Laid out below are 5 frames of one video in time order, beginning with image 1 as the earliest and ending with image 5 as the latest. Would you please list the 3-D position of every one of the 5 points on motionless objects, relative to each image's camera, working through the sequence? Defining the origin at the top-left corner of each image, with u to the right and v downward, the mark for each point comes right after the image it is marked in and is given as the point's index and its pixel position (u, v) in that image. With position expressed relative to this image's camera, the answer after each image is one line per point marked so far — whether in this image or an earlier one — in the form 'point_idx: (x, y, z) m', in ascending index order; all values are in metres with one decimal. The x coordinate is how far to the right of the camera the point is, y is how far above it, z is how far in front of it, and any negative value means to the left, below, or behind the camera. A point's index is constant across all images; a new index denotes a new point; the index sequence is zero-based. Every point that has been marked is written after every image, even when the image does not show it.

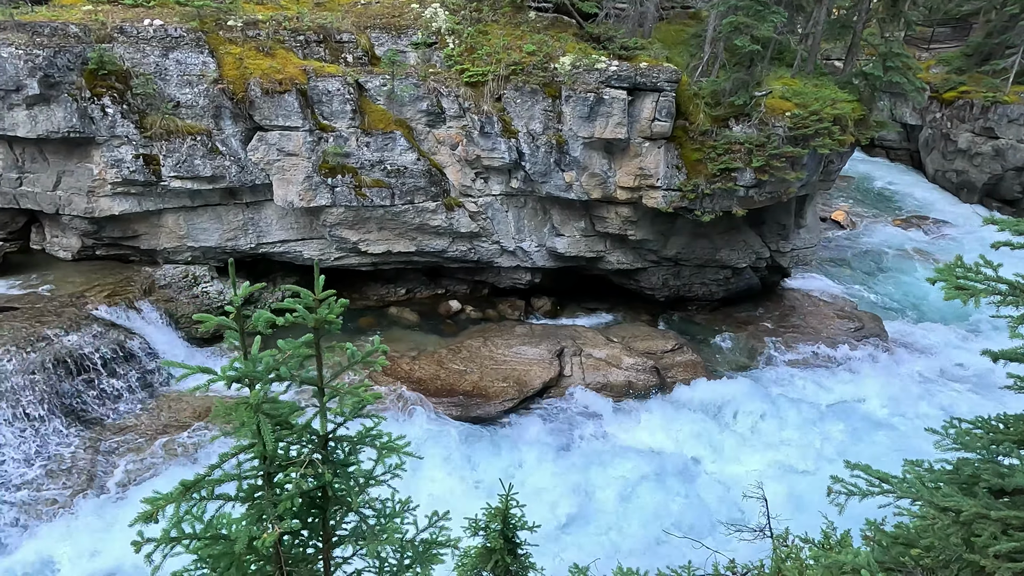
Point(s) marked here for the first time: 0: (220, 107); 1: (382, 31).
0: (-5.1, +3.2, +11.4) m
1: (-2.6, +5.1, +13.0) m
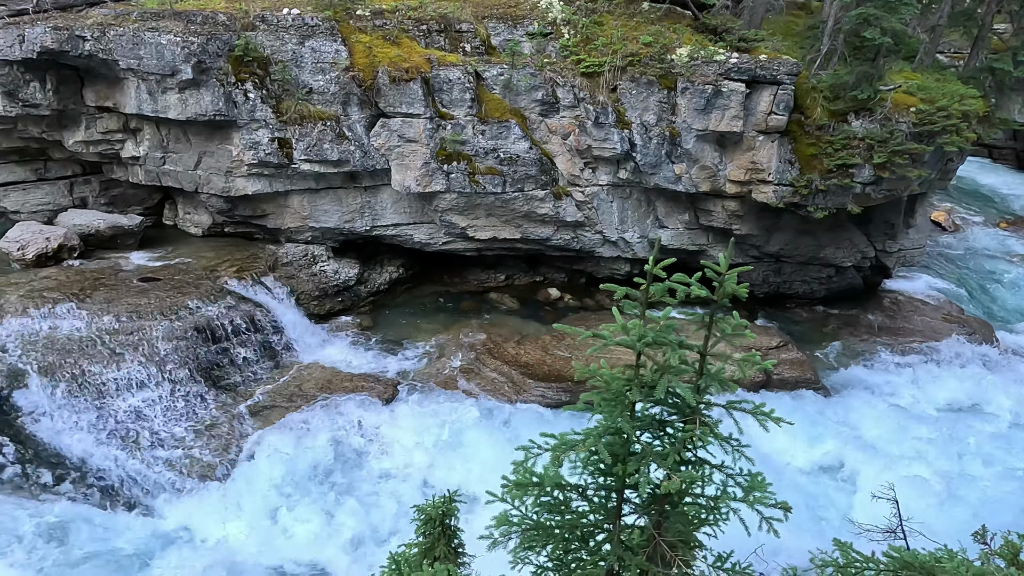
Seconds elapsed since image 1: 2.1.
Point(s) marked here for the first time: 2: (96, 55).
0: (-3.0, +3.5, +11.9) m
1: (-0.3, +5.4, +13.2) m
2: (-6.8, +3.8, +10.8) m
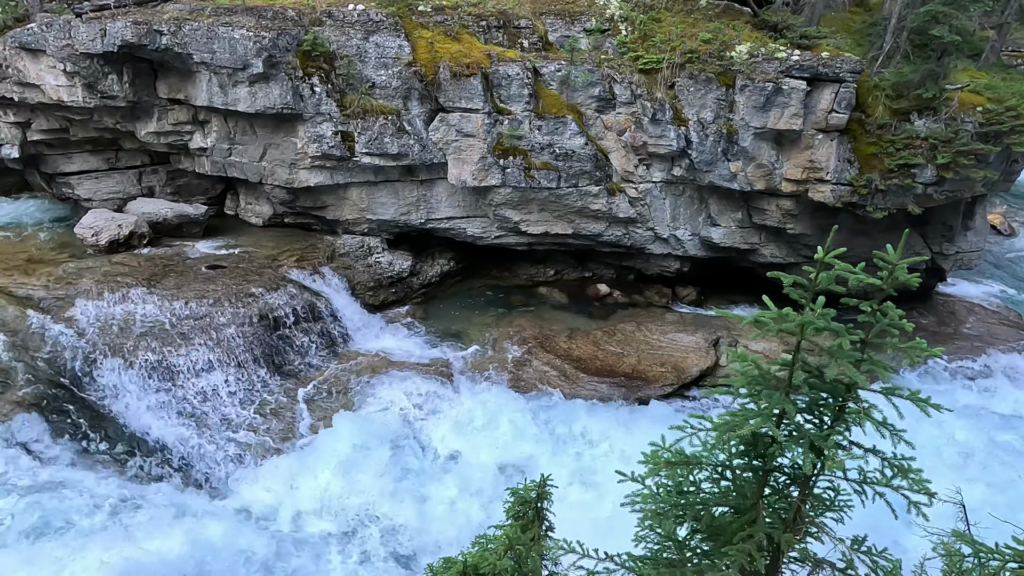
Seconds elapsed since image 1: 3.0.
0: (-1.9, +3.7, +12.1) m
1: (+0.9, +5.5, +13.3) m
2: (-5.8, +4.1, +11.2) m
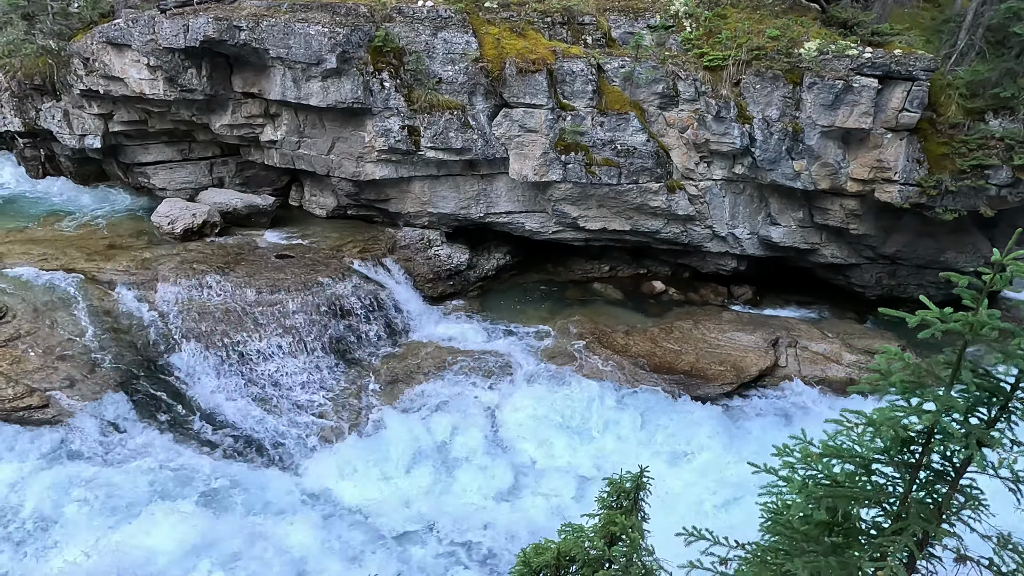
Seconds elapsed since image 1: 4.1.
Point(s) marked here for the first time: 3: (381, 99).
0: (-0.7, +3.8, +12.3) m
1: (+2.2, +5.6, +13.3) m
2: (-4.6, +4.3, +11.5) m
3: (-2.4, +3.5, +12.1) m
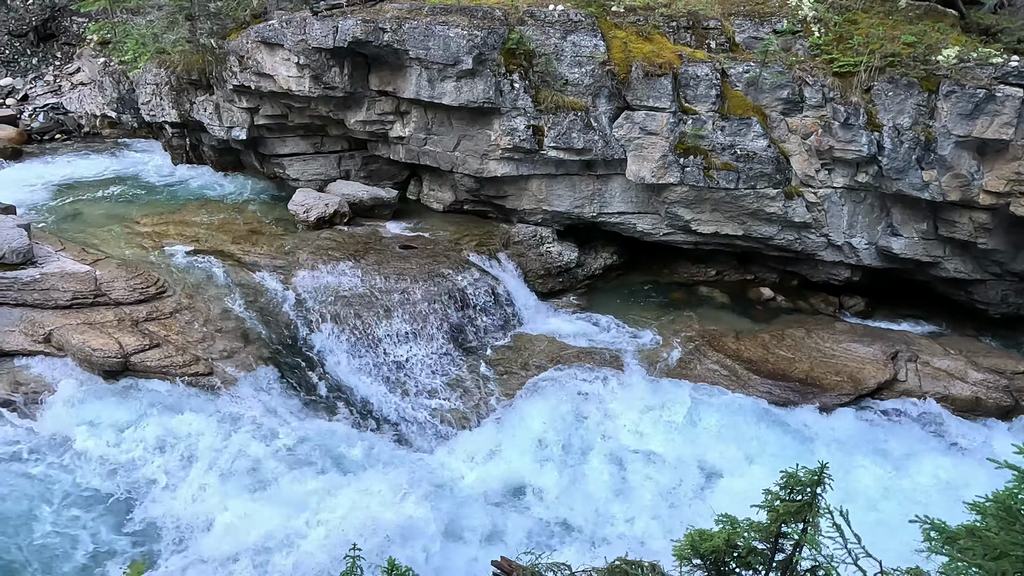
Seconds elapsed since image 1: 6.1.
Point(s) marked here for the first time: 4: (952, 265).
0: (+1.7, +3.9, +12.6) m
1: (+4.8, +5.5, +13.3) m
2: (-2.3, +4.5, +12.2) m
3: (-0.1, +3.6, +12.6) m
4: (+9.4, +0.5, +14.0) m
